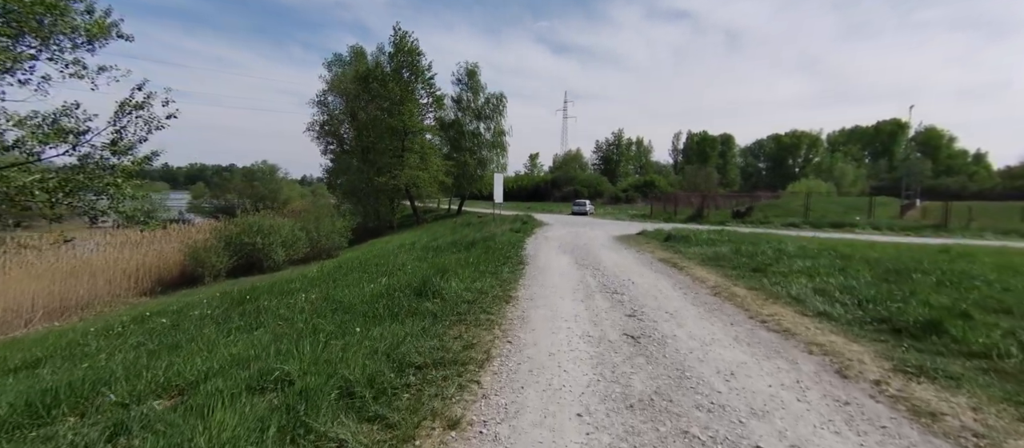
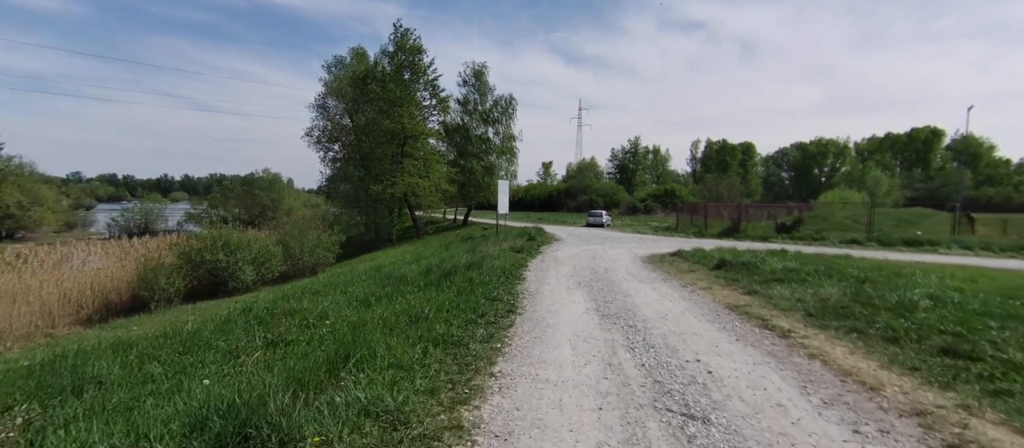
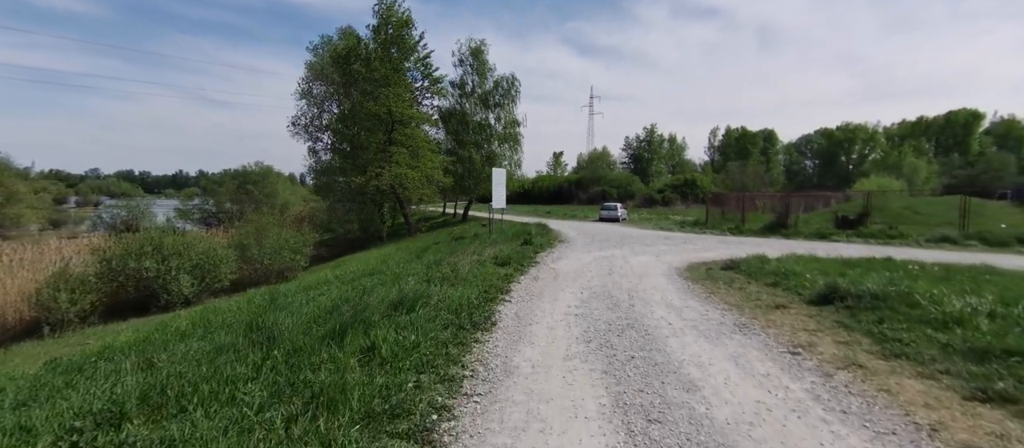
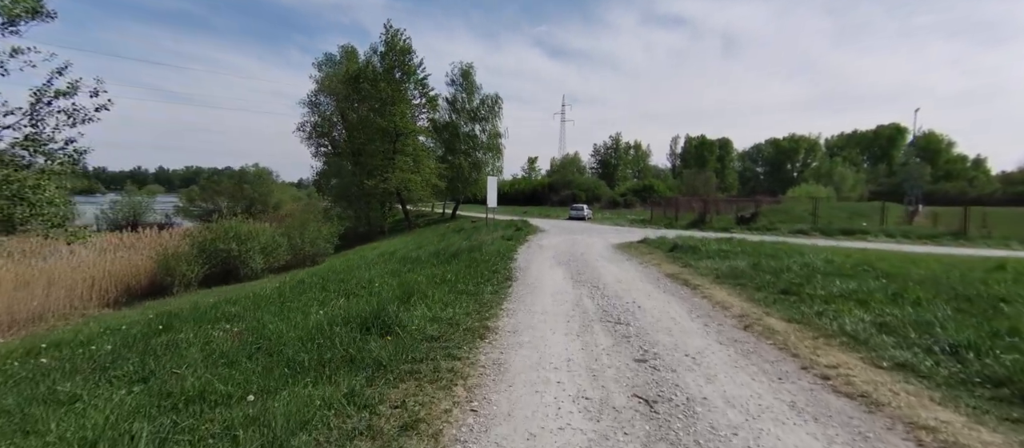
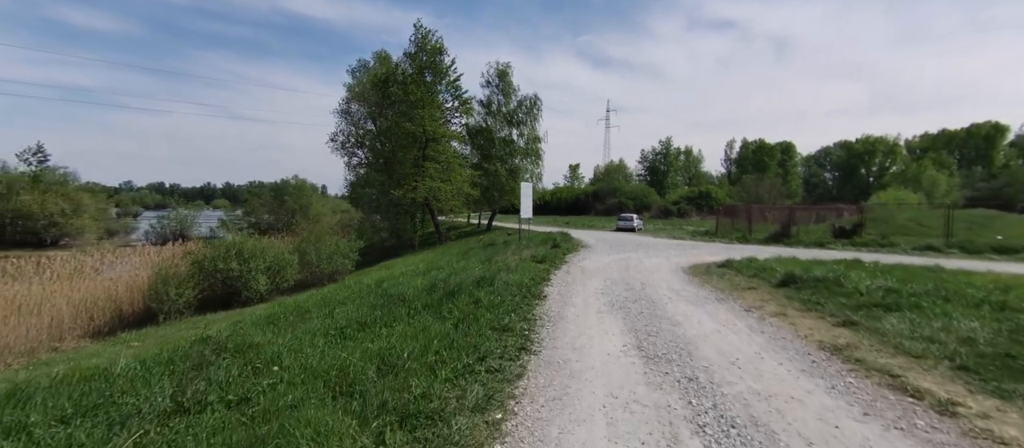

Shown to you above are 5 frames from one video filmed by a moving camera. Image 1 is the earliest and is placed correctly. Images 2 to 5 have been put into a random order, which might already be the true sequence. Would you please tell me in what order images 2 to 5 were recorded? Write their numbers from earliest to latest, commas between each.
4, 2, 5, 3
